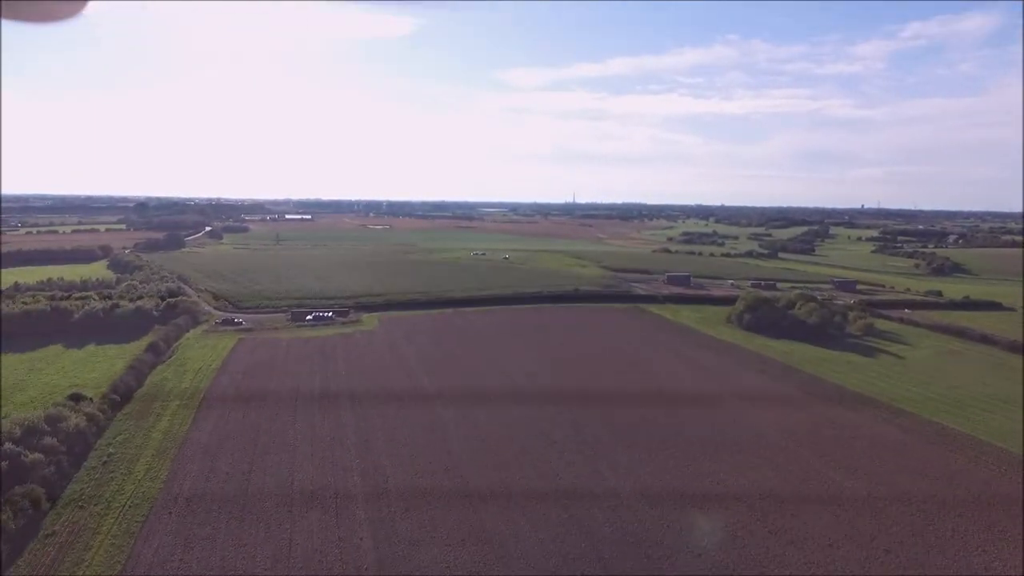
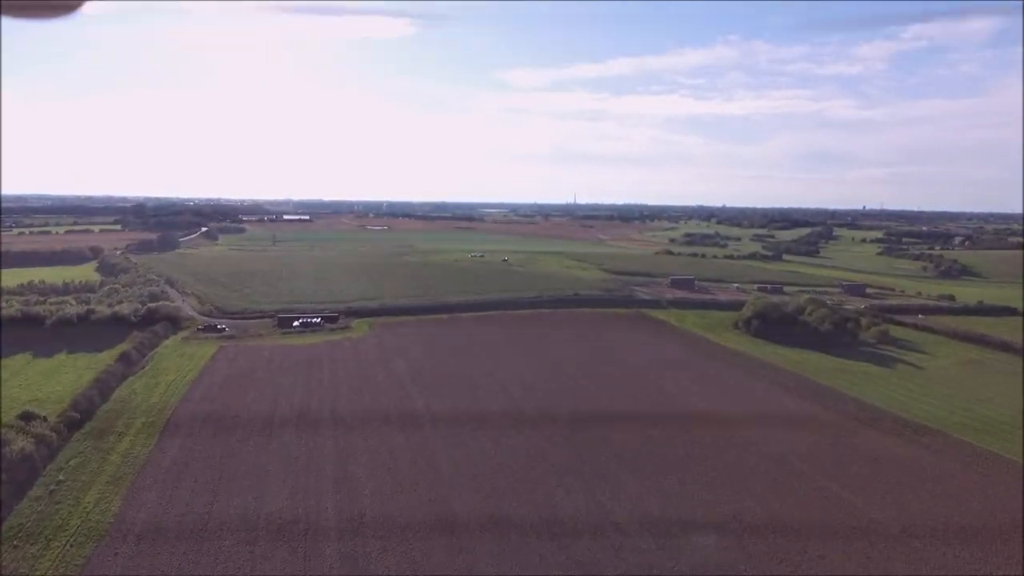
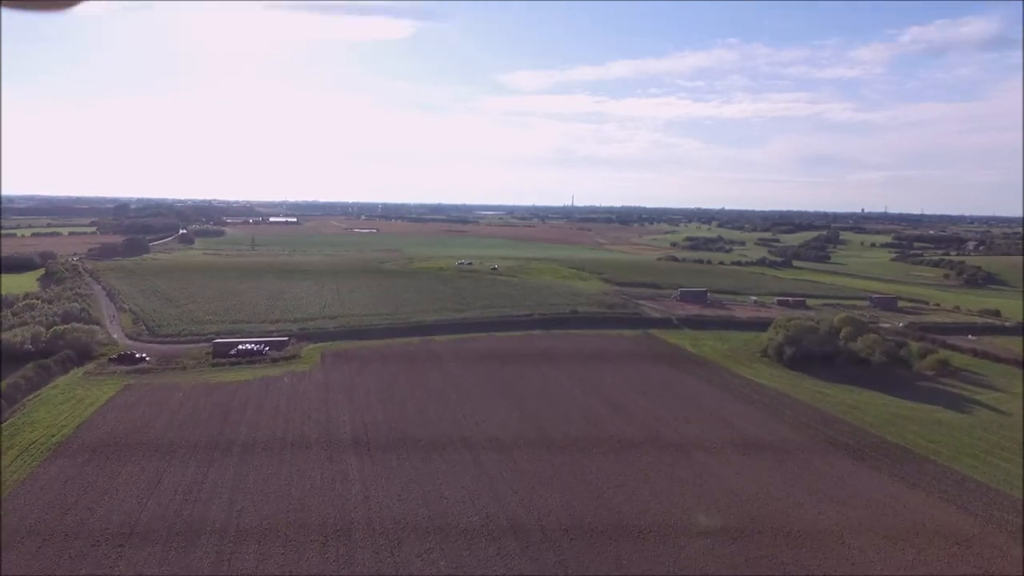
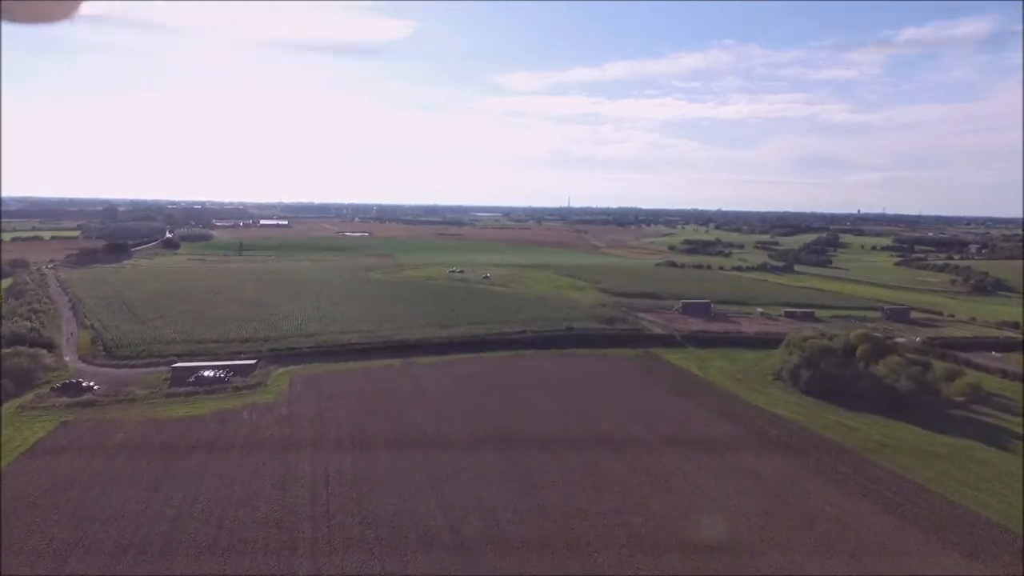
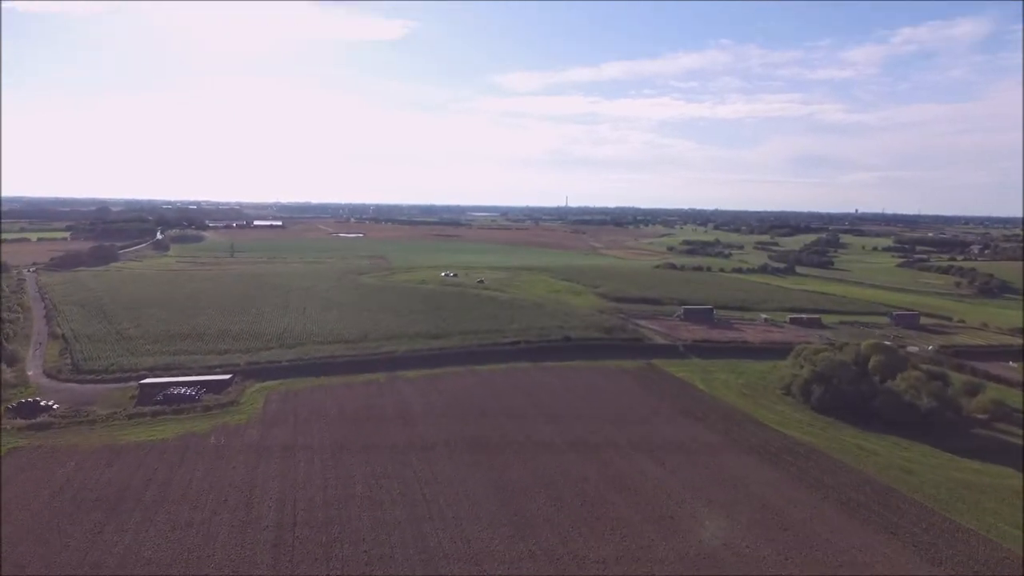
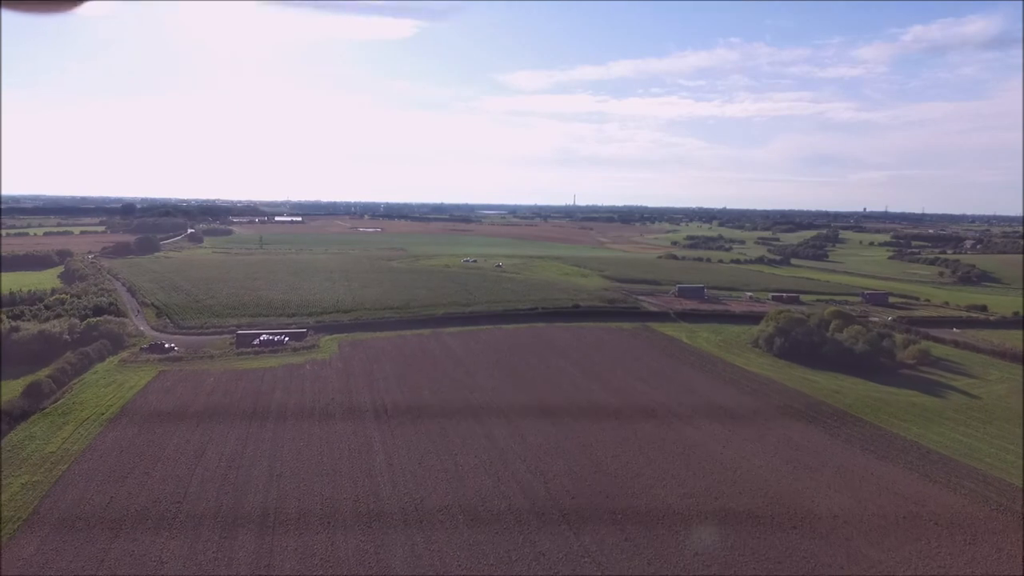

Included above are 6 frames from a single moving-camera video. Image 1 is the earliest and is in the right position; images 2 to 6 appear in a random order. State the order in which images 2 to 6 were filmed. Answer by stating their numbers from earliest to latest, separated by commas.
2, 6, 3, 4, 5
